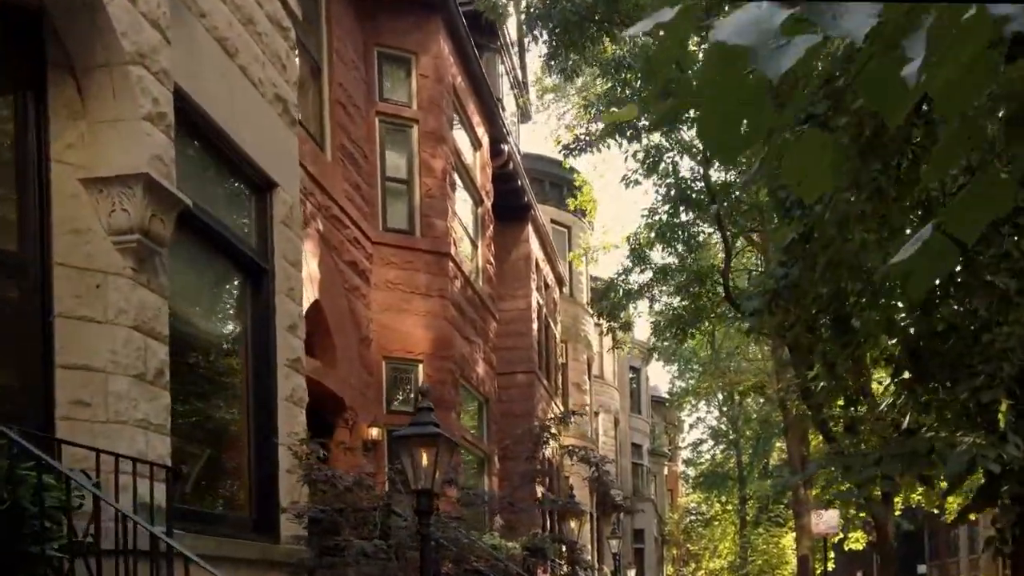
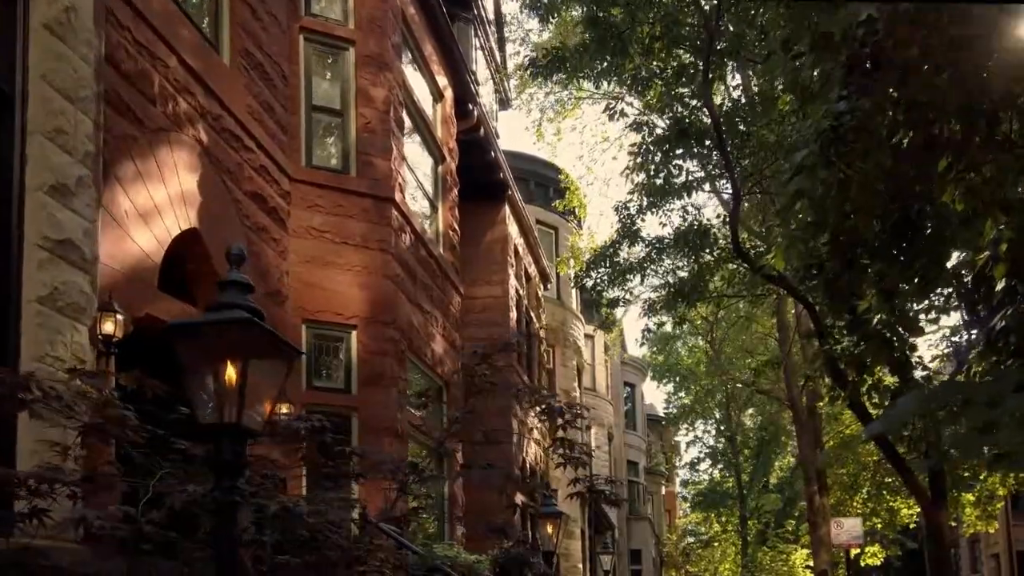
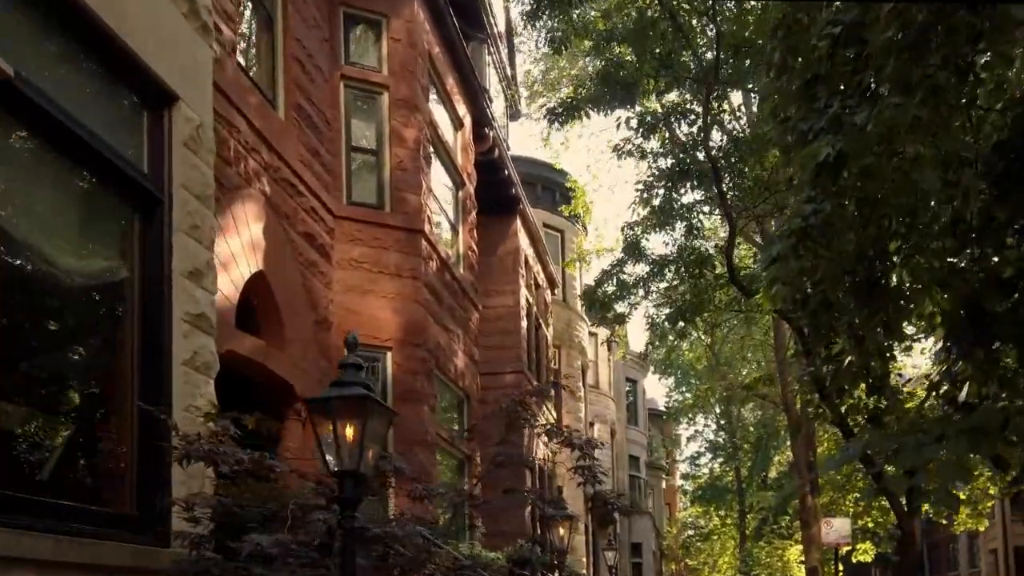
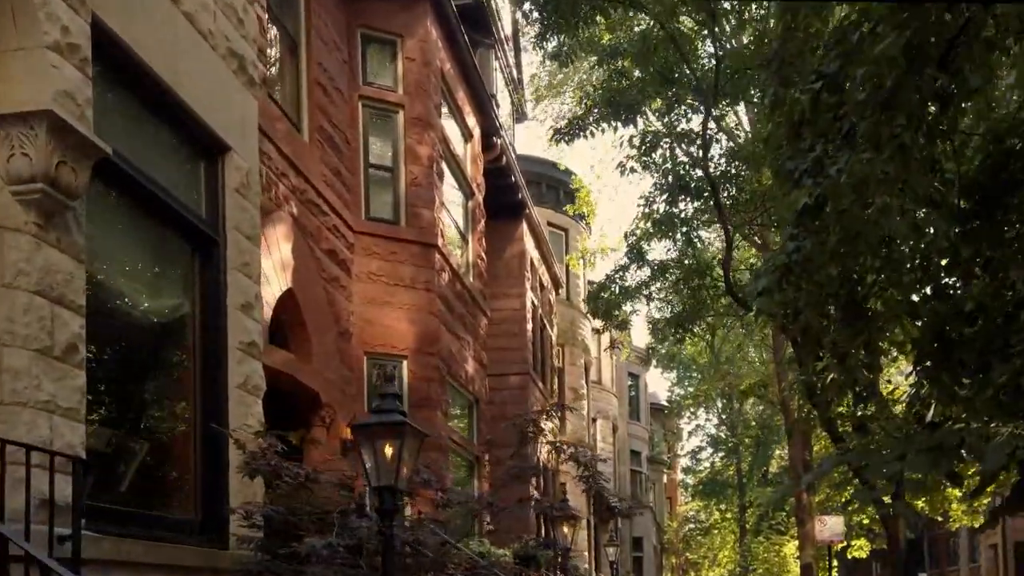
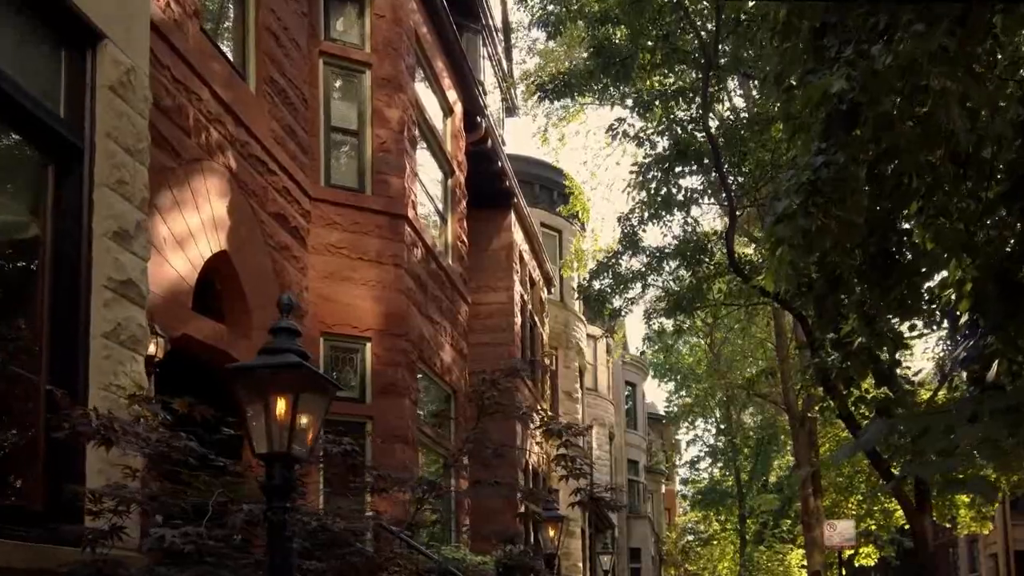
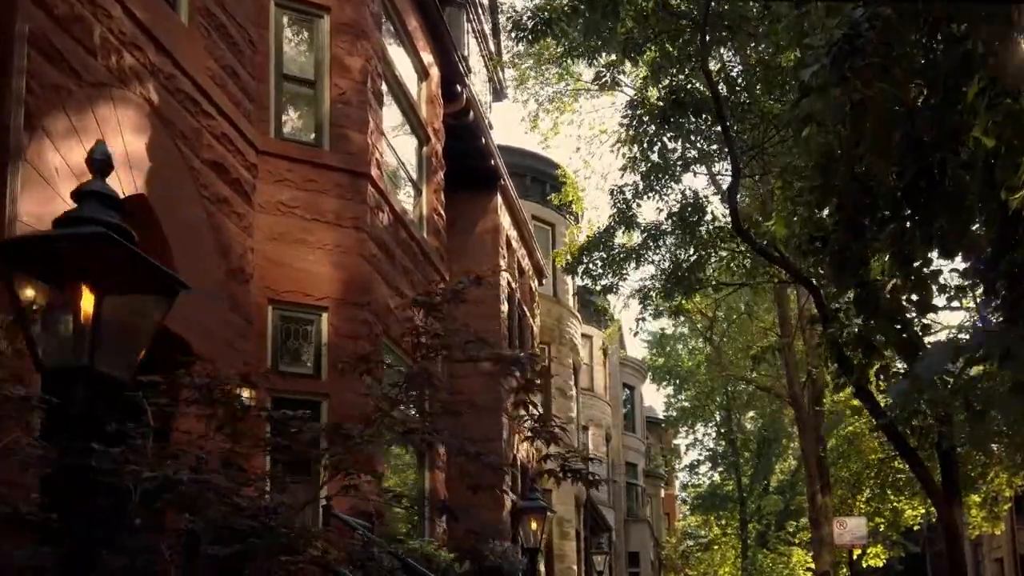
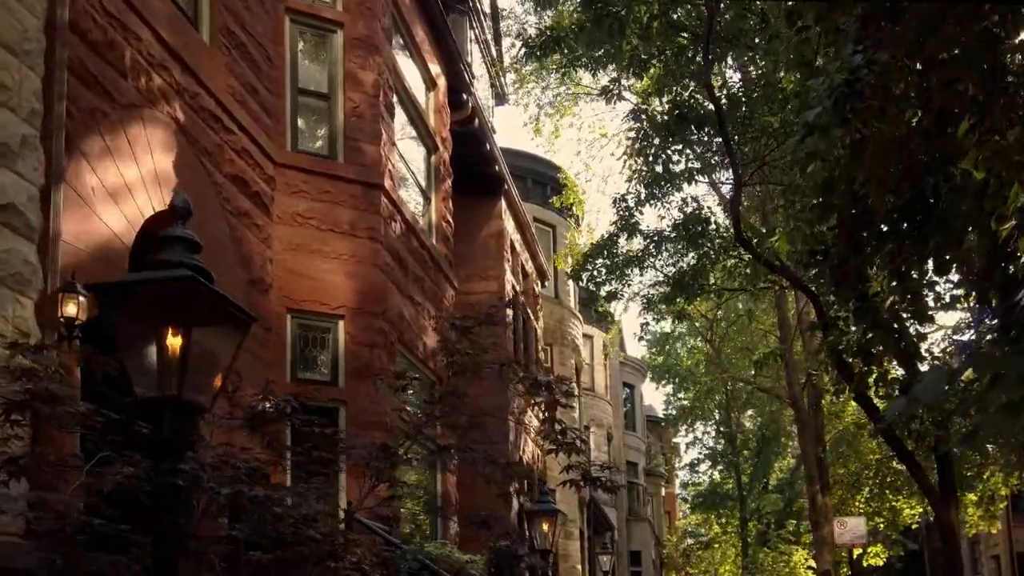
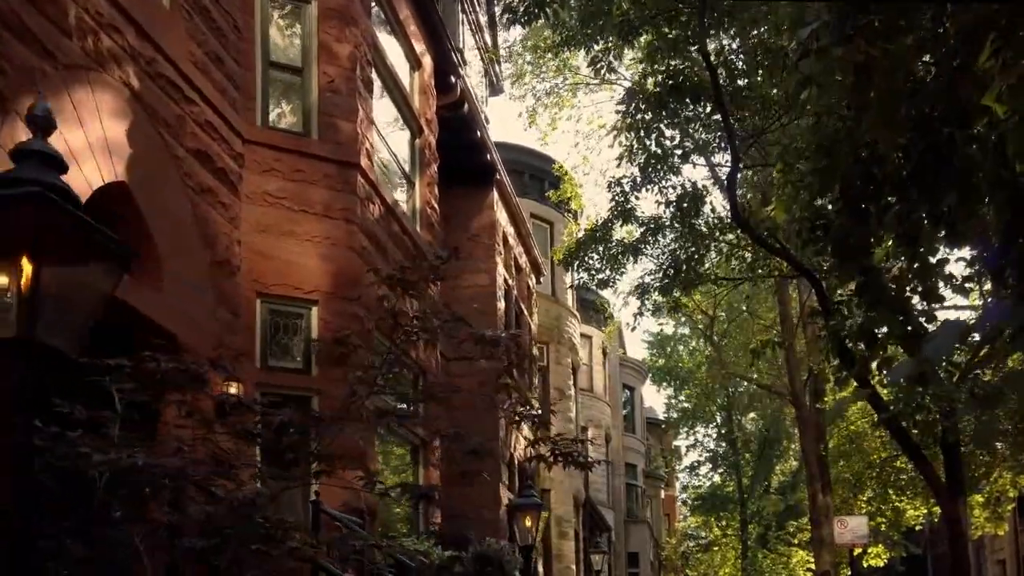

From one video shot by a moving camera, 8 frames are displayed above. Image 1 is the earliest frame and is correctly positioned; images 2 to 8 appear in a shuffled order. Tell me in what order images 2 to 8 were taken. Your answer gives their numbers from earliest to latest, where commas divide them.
4, 3, 5, 2, 7, 6, 8
